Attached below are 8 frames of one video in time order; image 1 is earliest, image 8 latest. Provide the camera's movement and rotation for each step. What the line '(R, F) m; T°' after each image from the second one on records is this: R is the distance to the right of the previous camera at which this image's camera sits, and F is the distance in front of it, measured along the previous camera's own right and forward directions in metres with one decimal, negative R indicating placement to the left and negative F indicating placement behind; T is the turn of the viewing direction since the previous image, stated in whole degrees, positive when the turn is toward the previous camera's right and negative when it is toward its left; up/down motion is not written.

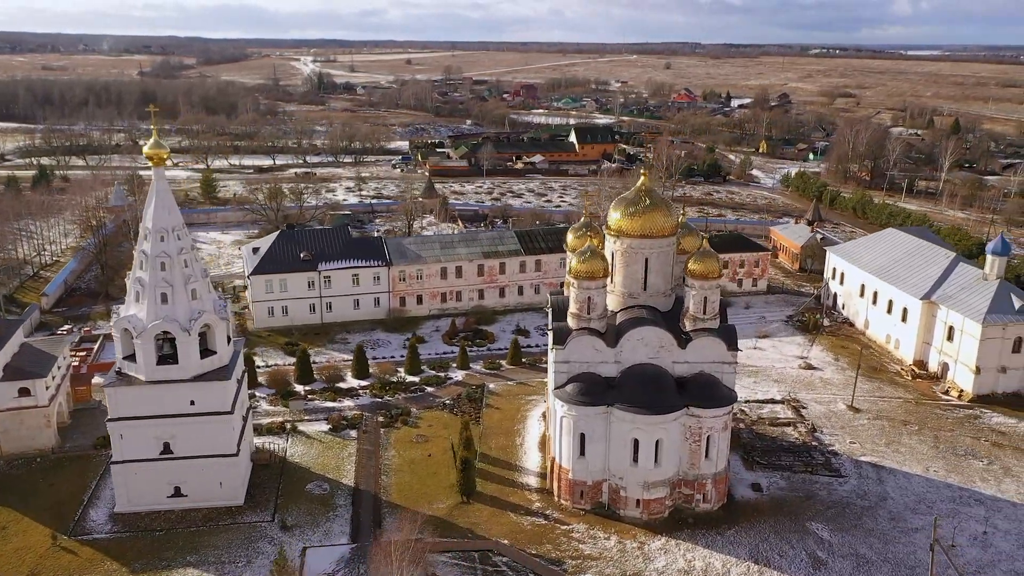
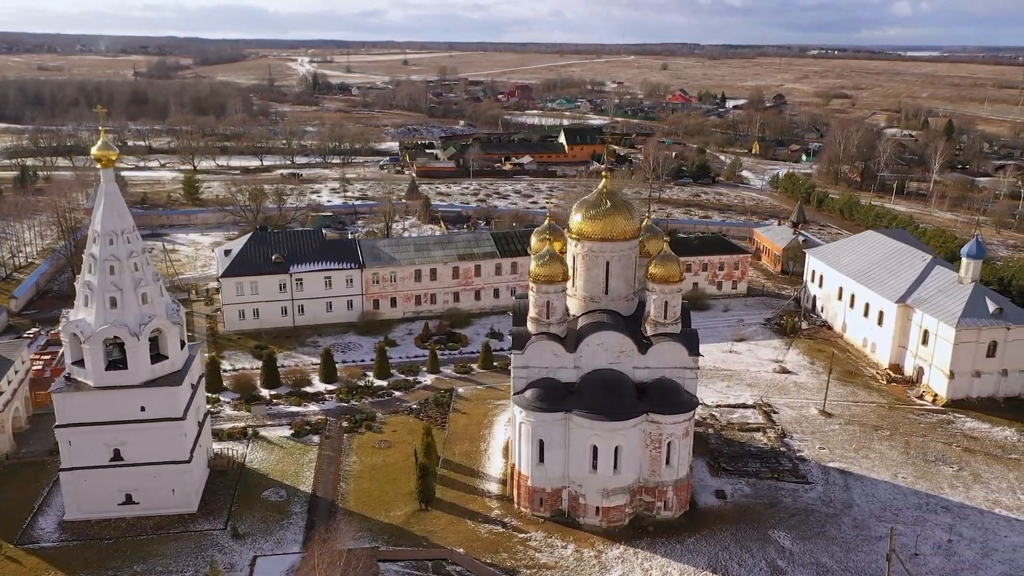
(+1.1, +0.3) m; 0°
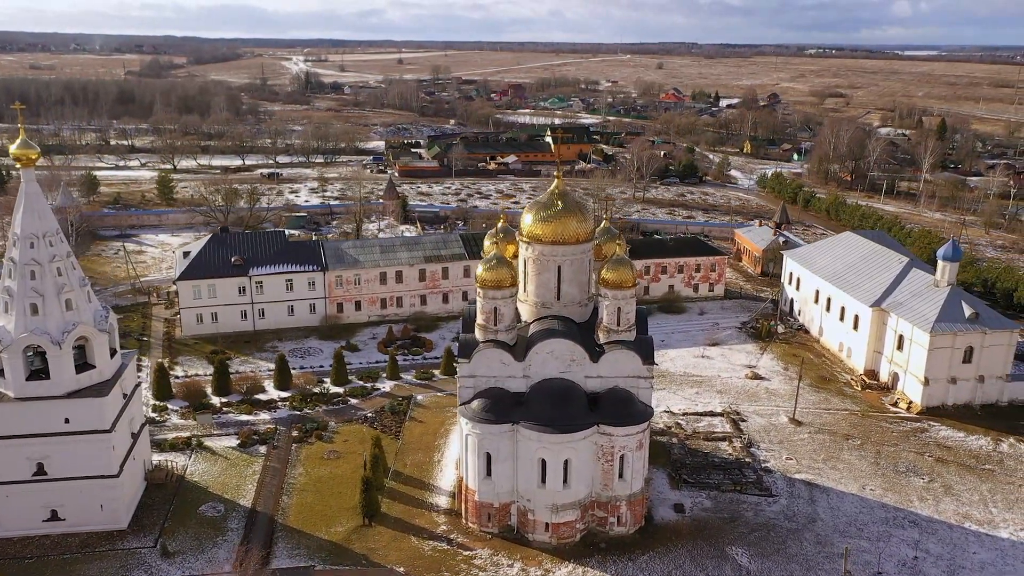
(+1.4, +1.0) m; 0°
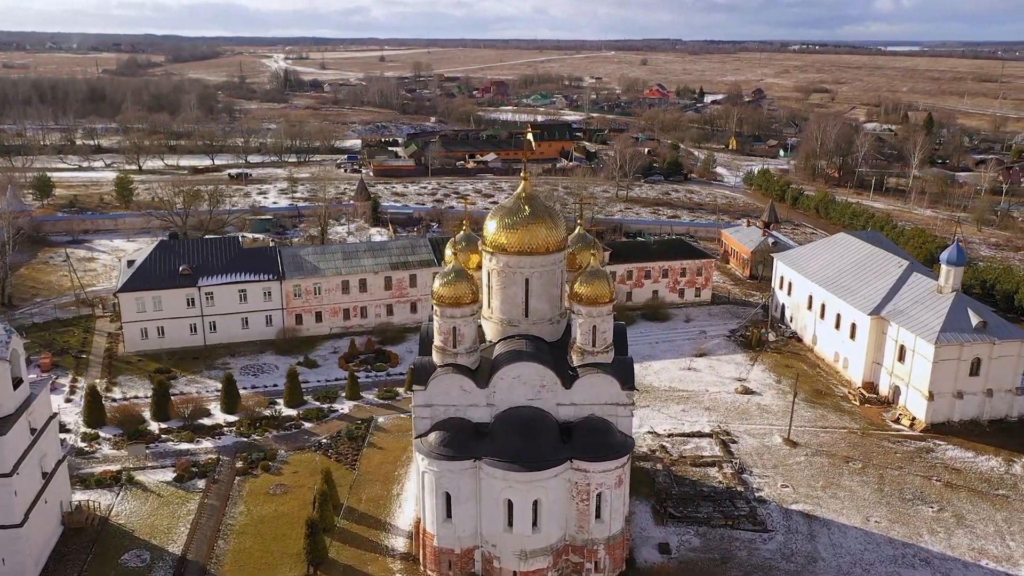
(+0.6, +2.5) m; +1°
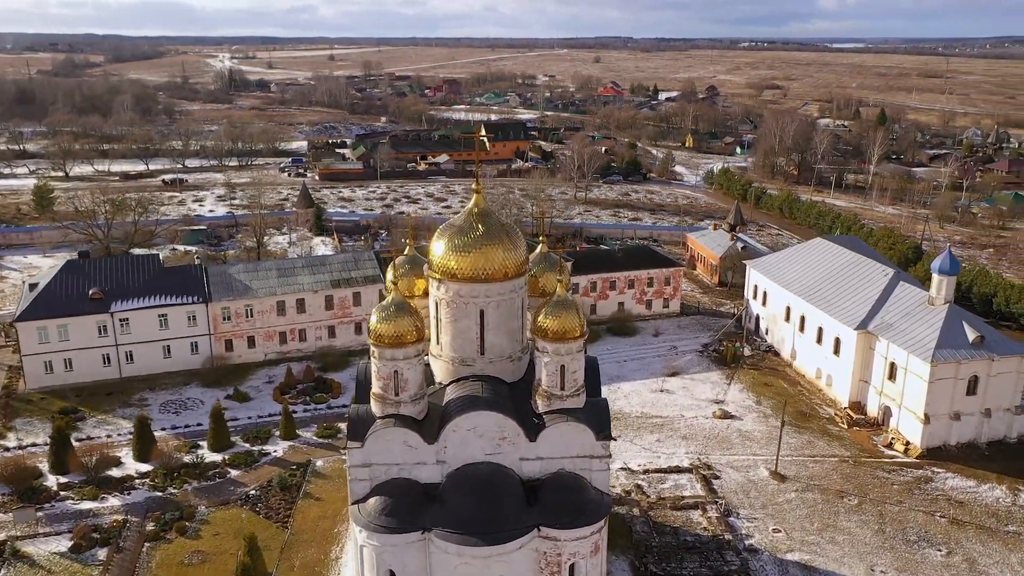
(+0.1, +2.9) m; +3°
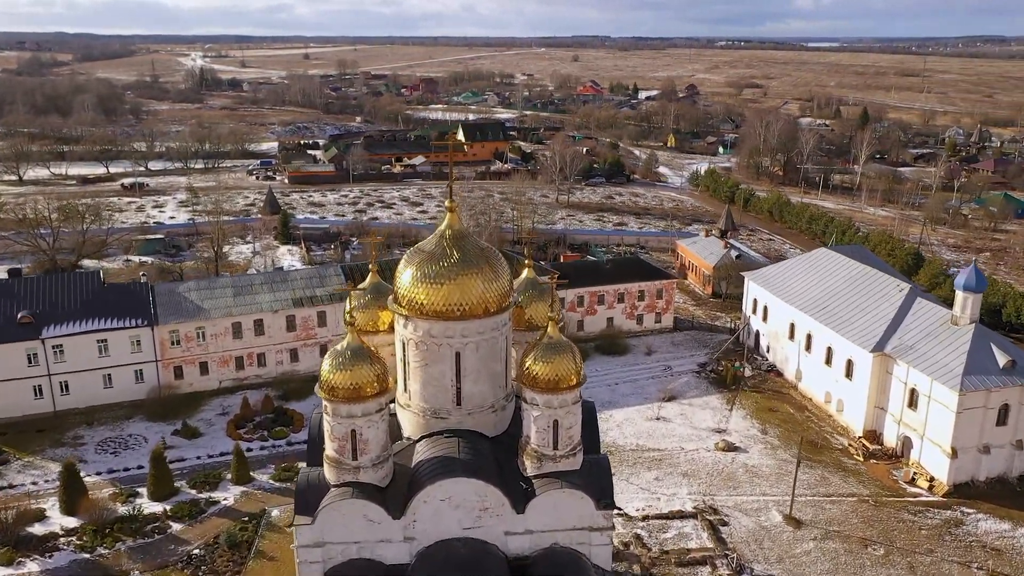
(0.0, +2.7) m; +1°
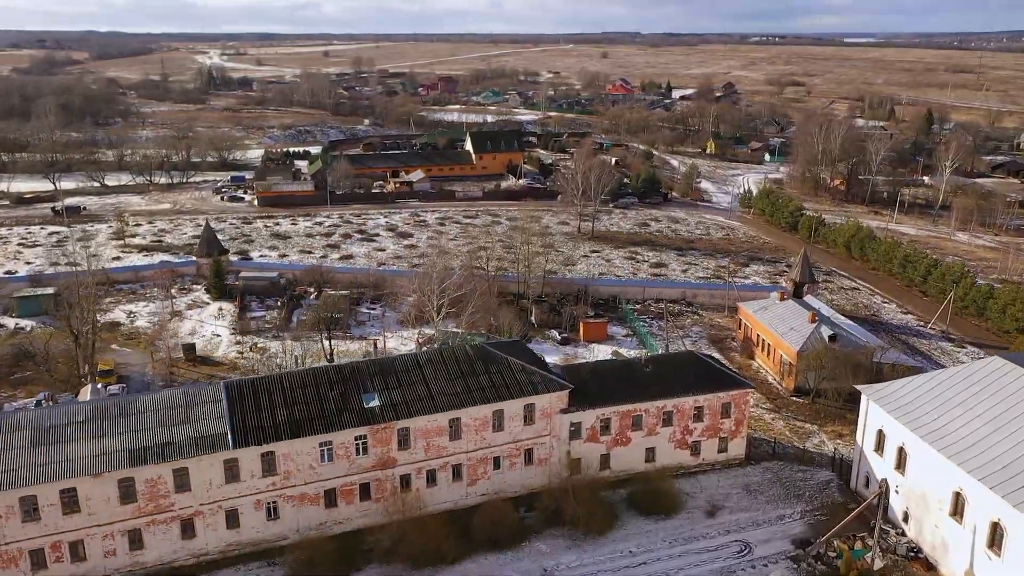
(+1.0, +11.2) m; -2°
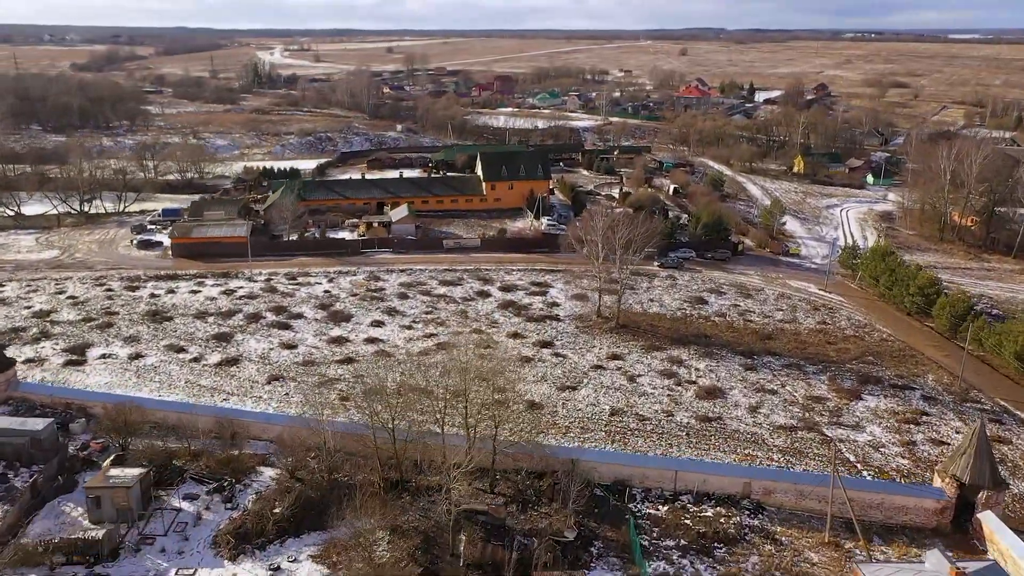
(+3.5, +15.5) m; -5°
